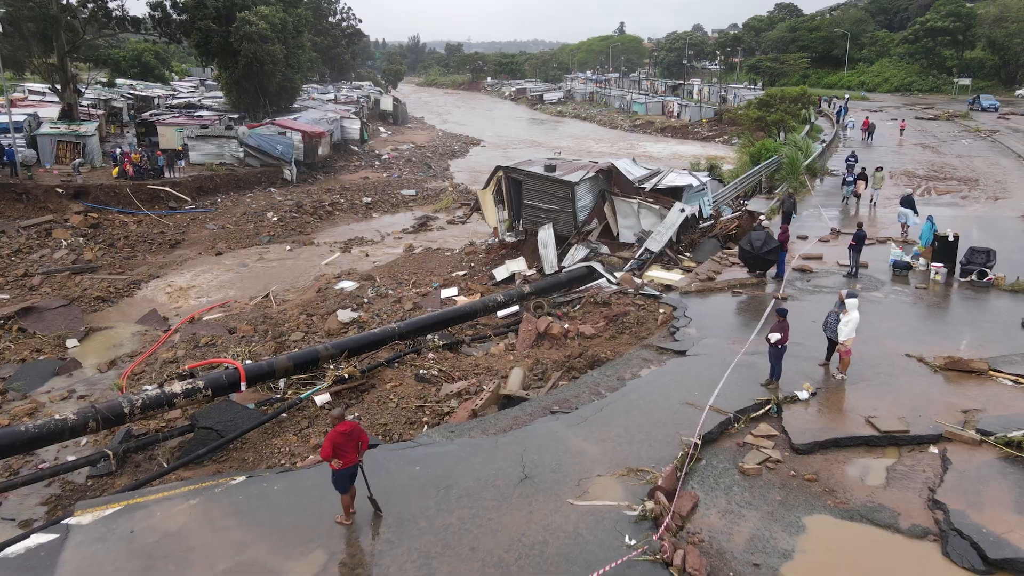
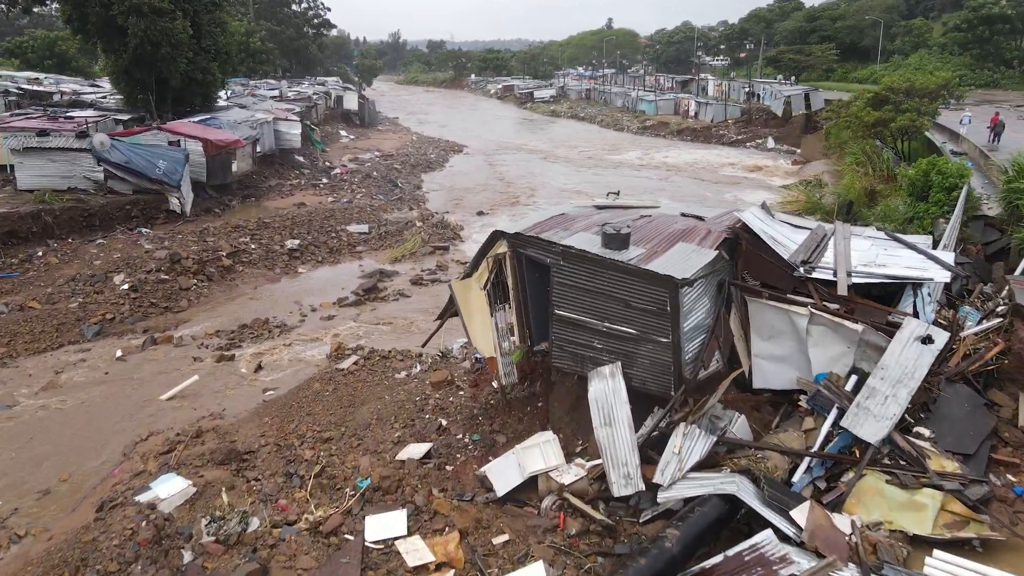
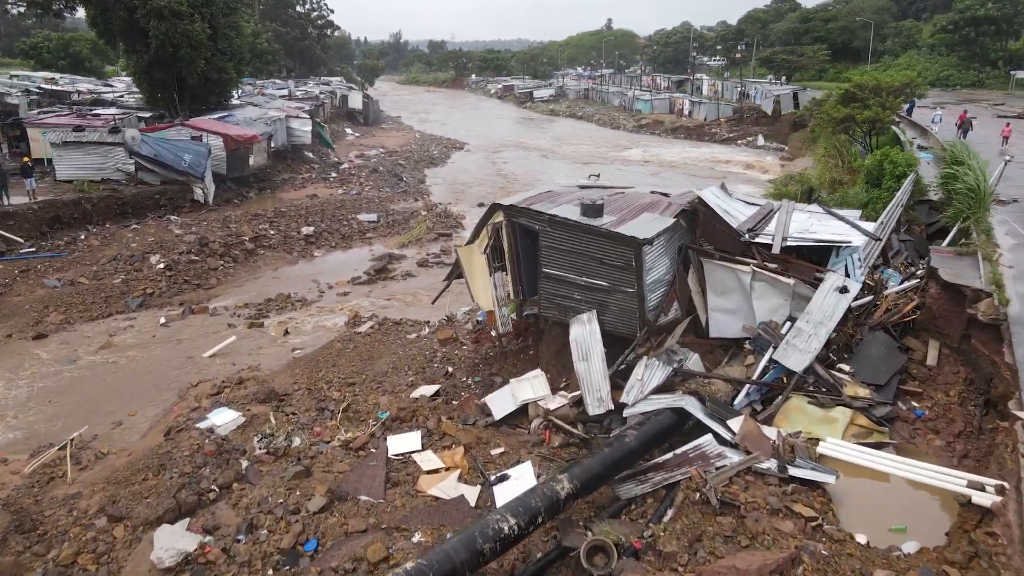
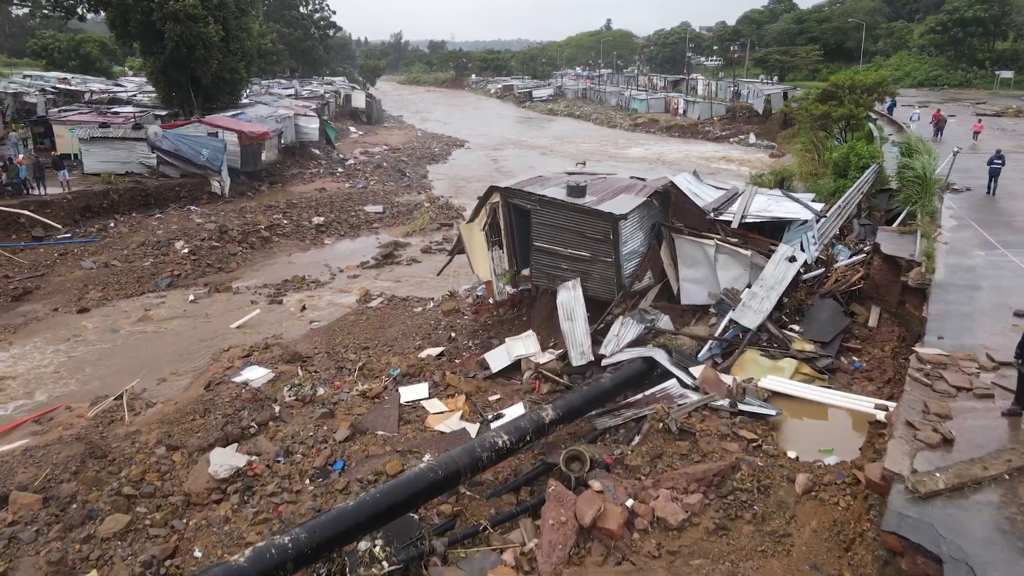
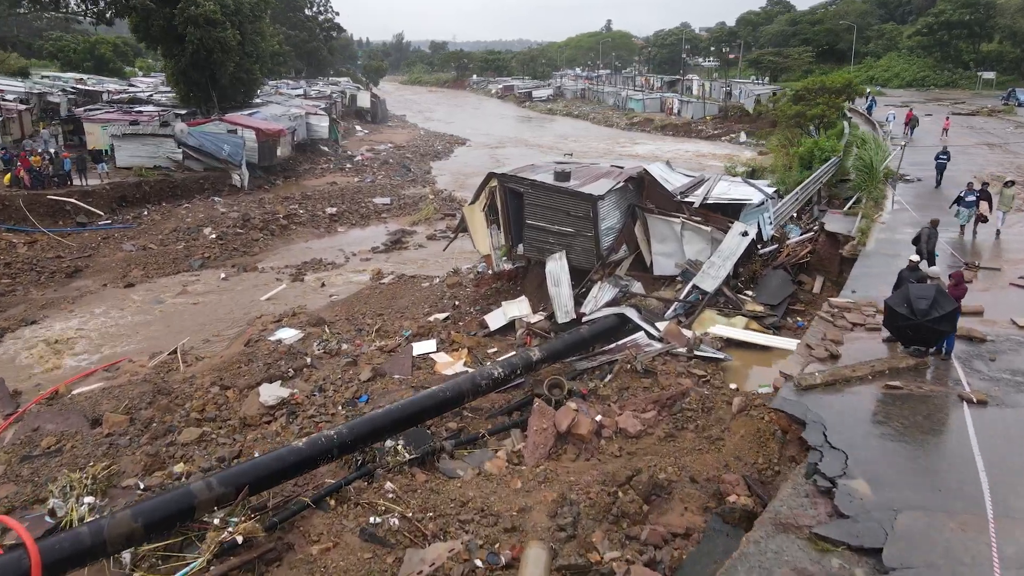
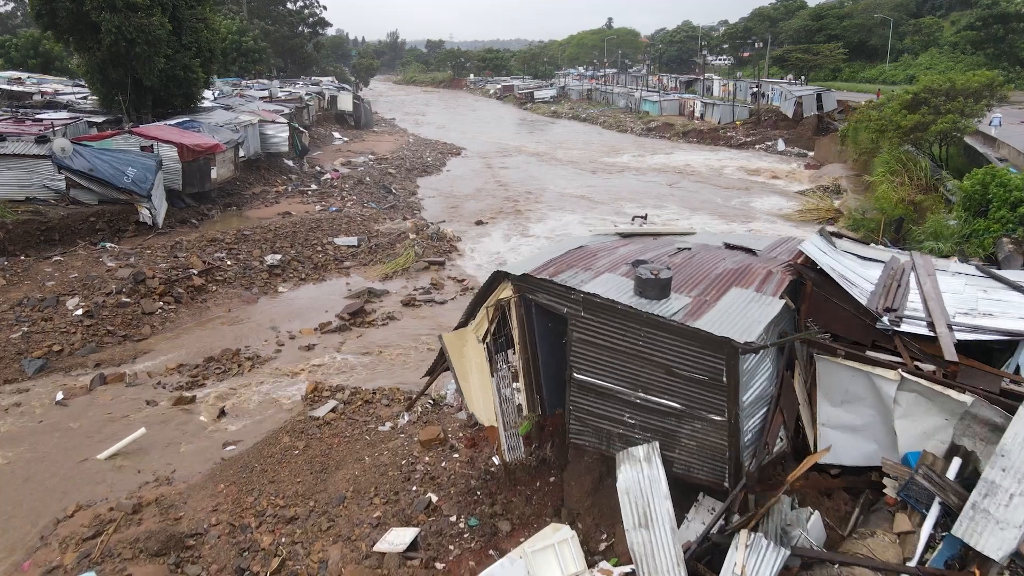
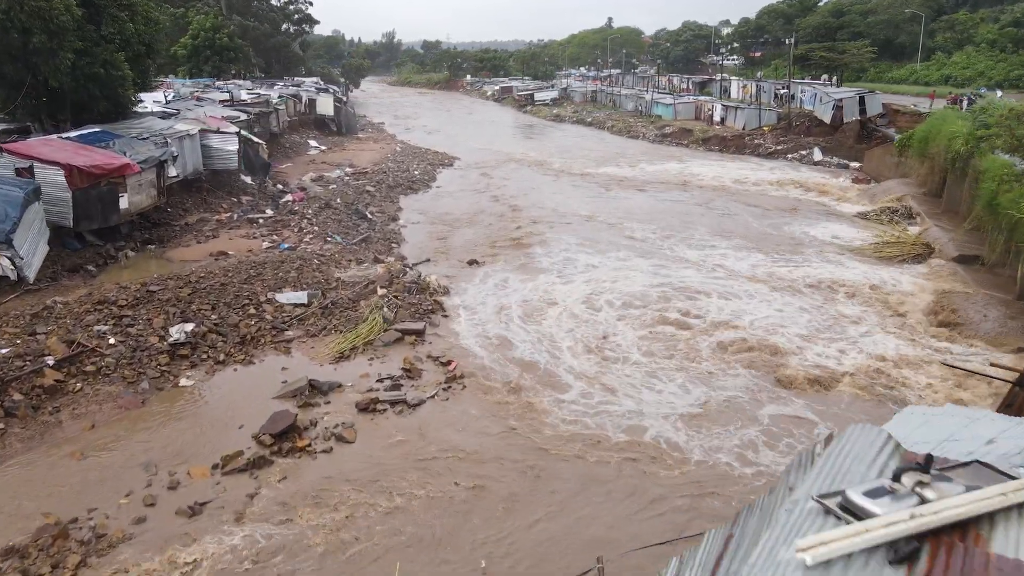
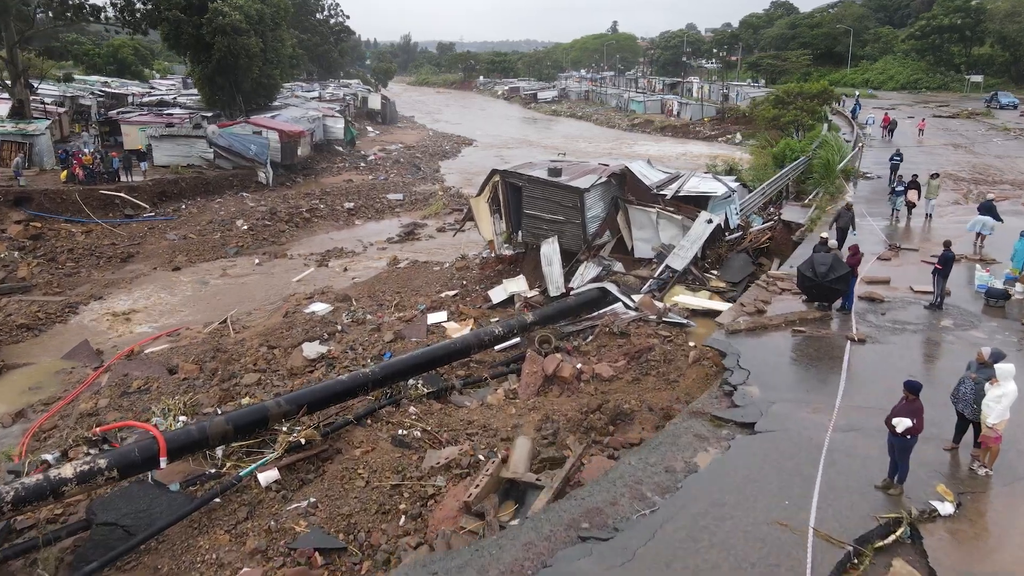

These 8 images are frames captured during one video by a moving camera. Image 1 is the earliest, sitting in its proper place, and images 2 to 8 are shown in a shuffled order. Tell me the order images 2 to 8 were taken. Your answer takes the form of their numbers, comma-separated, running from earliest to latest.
8, 5, 4, 3, 2, 6, 7
